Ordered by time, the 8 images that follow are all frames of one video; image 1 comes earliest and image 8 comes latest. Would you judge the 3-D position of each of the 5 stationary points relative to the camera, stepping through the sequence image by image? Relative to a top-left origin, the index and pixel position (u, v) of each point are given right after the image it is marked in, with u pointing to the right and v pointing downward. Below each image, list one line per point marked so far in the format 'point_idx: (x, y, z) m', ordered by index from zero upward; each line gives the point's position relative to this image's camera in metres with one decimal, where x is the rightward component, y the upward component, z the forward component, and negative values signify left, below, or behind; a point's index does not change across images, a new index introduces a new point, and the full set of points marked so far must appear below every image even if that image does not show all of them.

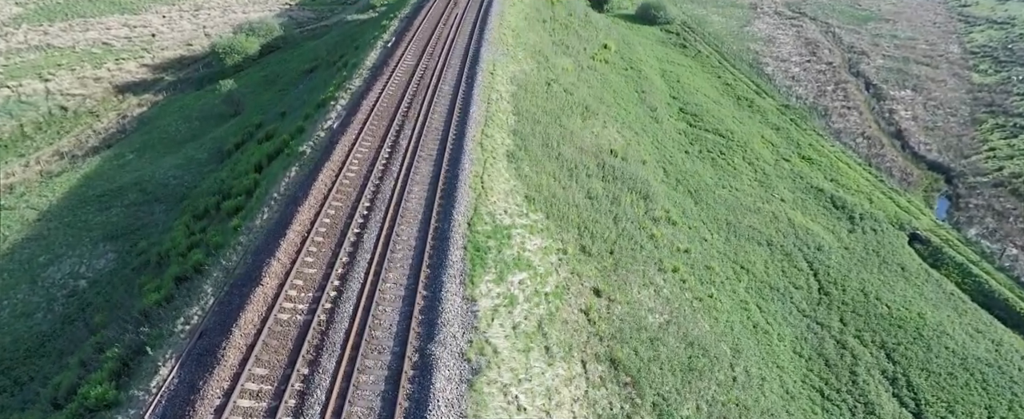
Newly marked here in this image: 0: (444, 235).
0: (-2.2, -0.9, +18.4) m
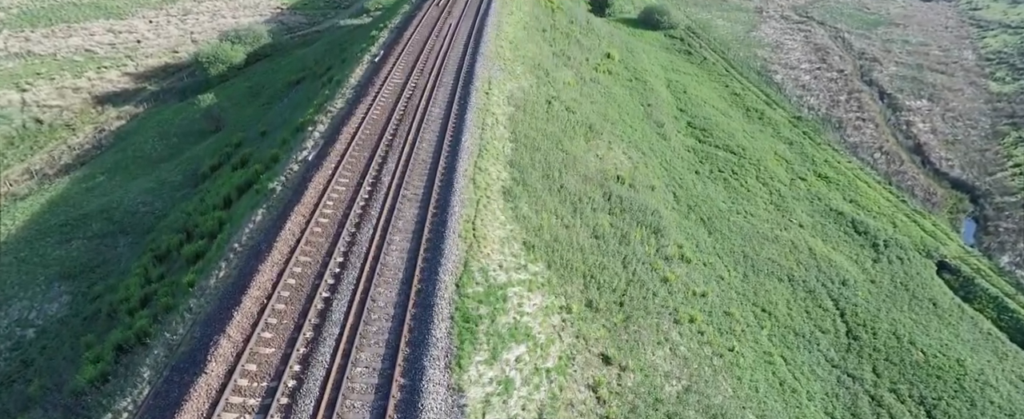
0: (-2.3, -2.5, +15.7) m
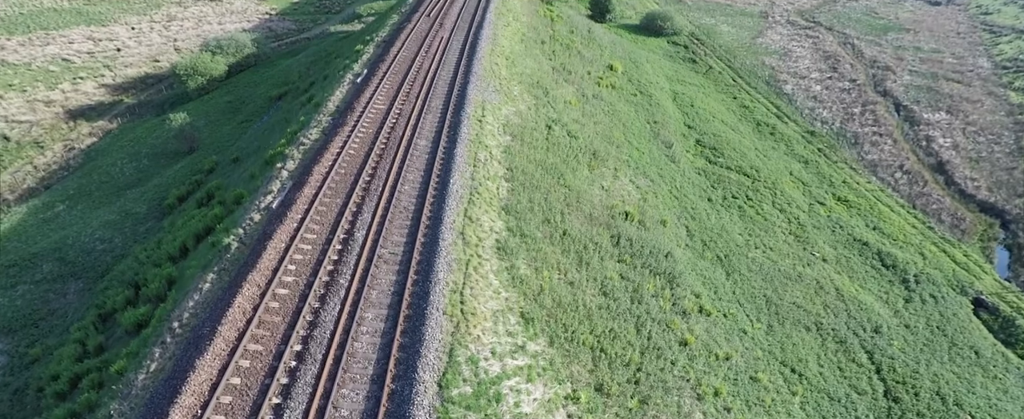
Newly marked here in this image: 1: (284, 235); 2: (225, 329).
0: (-2.5, -4.4, +12.7) m
1: (-7.1, -0.8, +17.9) m
2: (-7.3, -3.0, +14.4) m
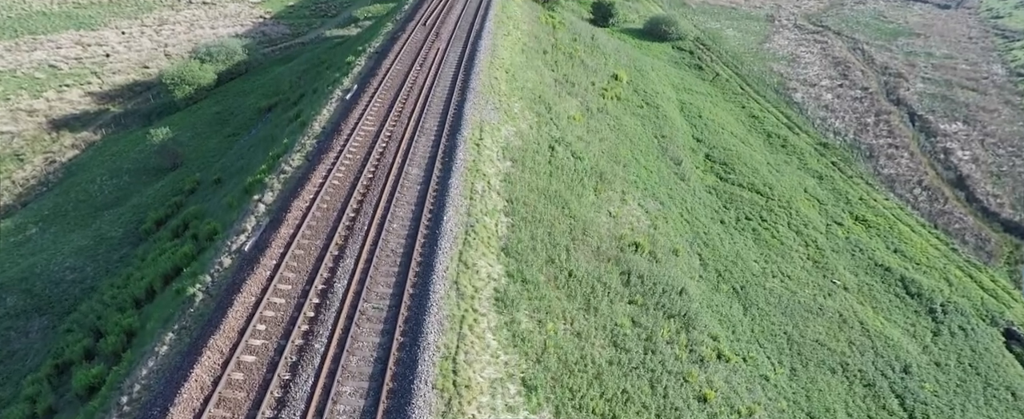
0: (-2.5, -5.8, +10.7) m
1: (-7.1, -2.1, +15.9) m
2: (-7.3, -4.3, +12.4) m
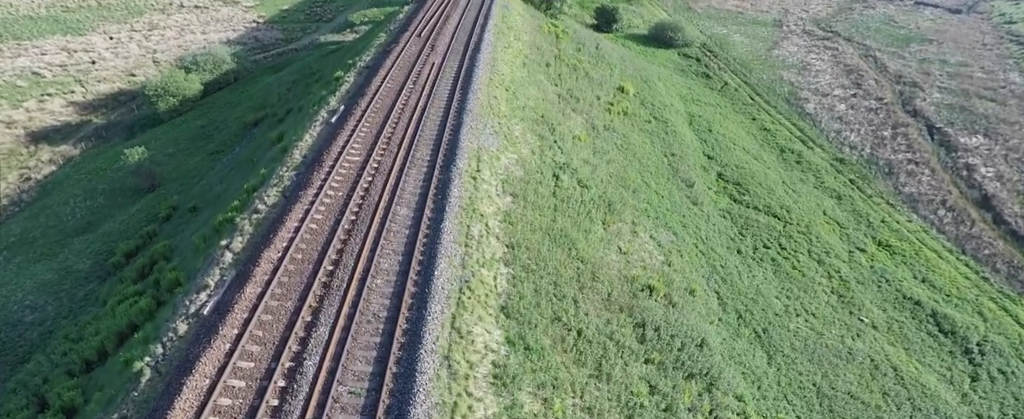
0: (-2.4, -7.3, +8.3) m
1: (-7.1, -3.6, +13.5) m
2: (-7.2, -5.9, +10.0) m
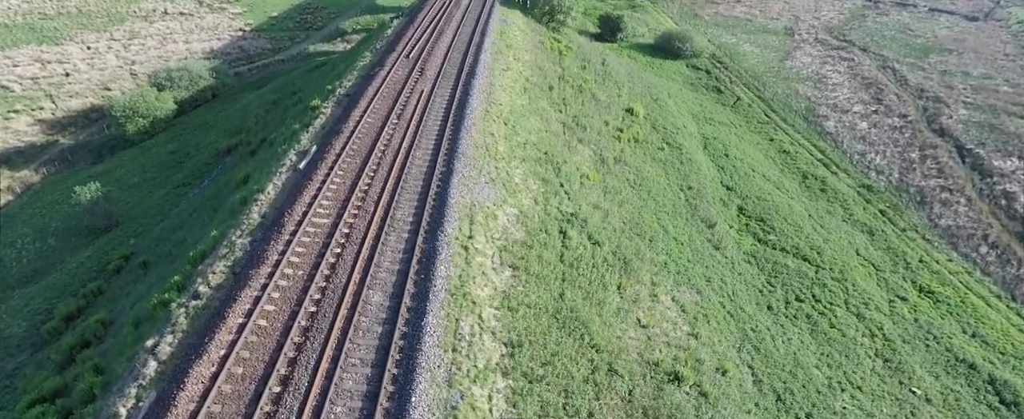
0: (-2.4, -9.7, +4.6) m
1: (-7.1, -6.0, +9.8) m
2: (-7.2, -8.2, +6.3) m
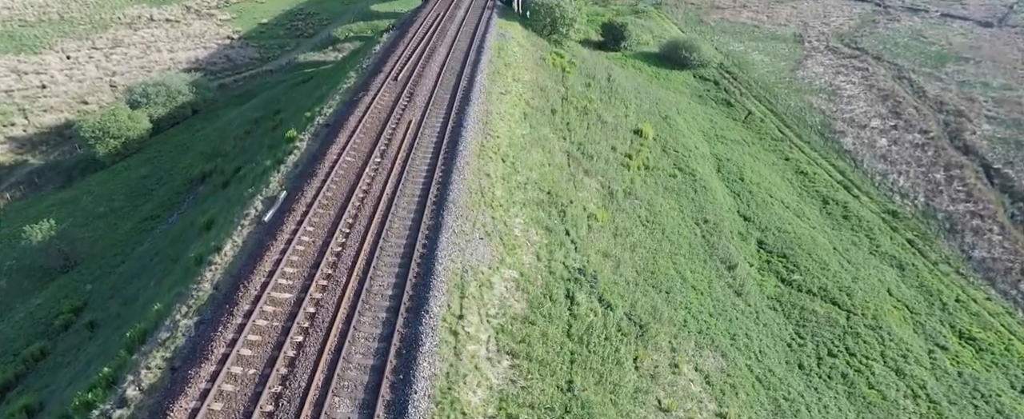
0: (-2.4, -11.7, +1.6) m
1: (-7.1, -8.0, +6.8) m
2: (-7.2, -10.2, +3.3) m
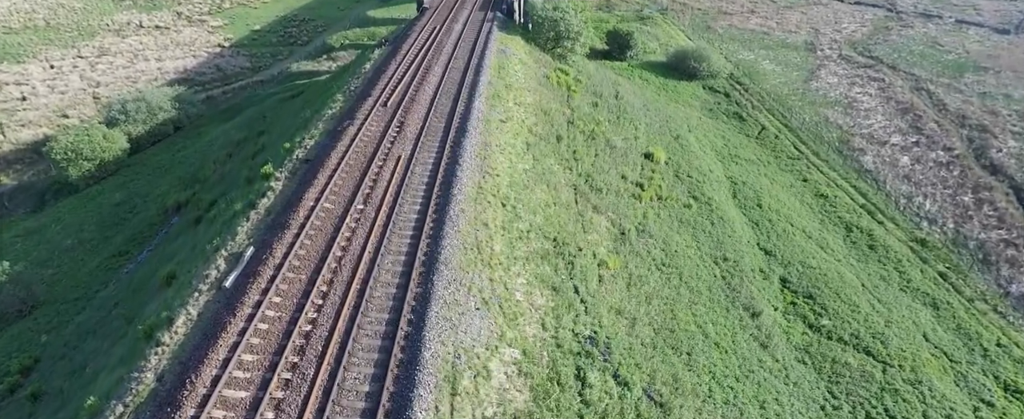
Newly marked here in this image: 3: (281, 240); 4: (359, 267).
0: (-2.5, -13.5, -1.1) m
1: (-7.1, -9.8, +4.1) m
2: (-7.3, -12.0, +0.6) m
3: (-7.2, -0.9, +17.9) m
4: (-4.5, -1.7, +16.8) m
